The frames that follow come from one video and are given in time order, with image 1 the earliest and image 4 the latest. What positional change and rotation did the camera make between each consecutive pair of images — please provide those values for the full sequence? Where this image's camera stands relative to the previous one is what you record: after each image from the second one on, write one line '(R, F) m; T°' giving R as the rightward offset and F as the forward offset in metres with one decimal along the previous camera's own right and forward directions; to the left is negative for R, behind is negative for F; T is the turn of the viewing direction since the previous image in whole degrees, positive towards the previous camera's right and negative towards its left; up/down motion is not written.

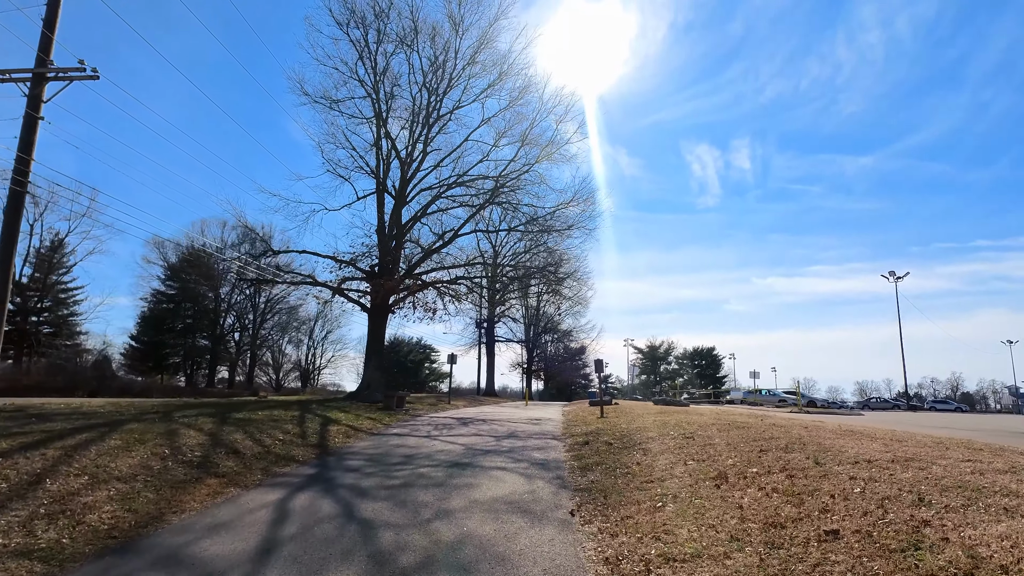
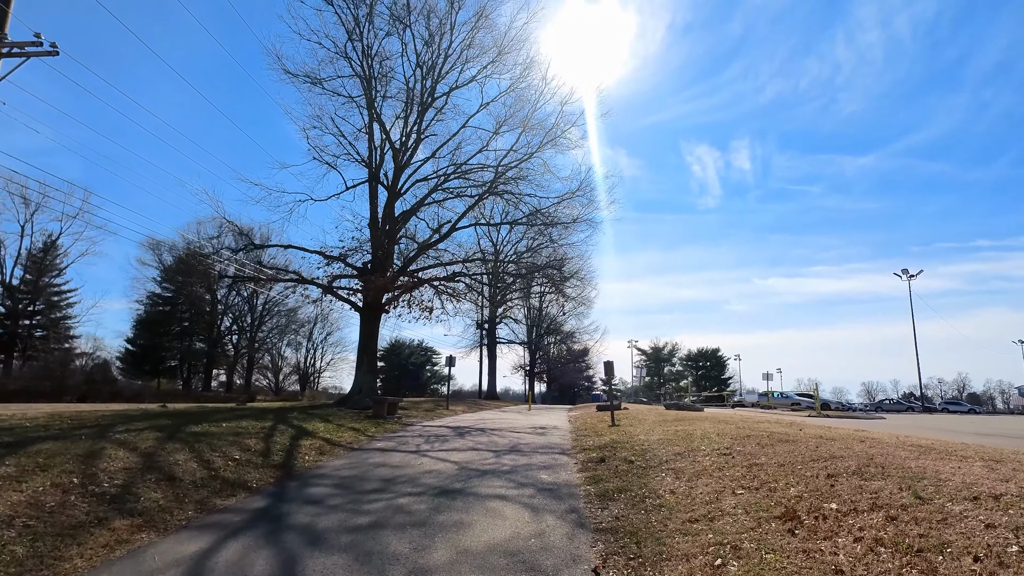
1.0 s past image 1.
(0.0, +2.1) m; 0°
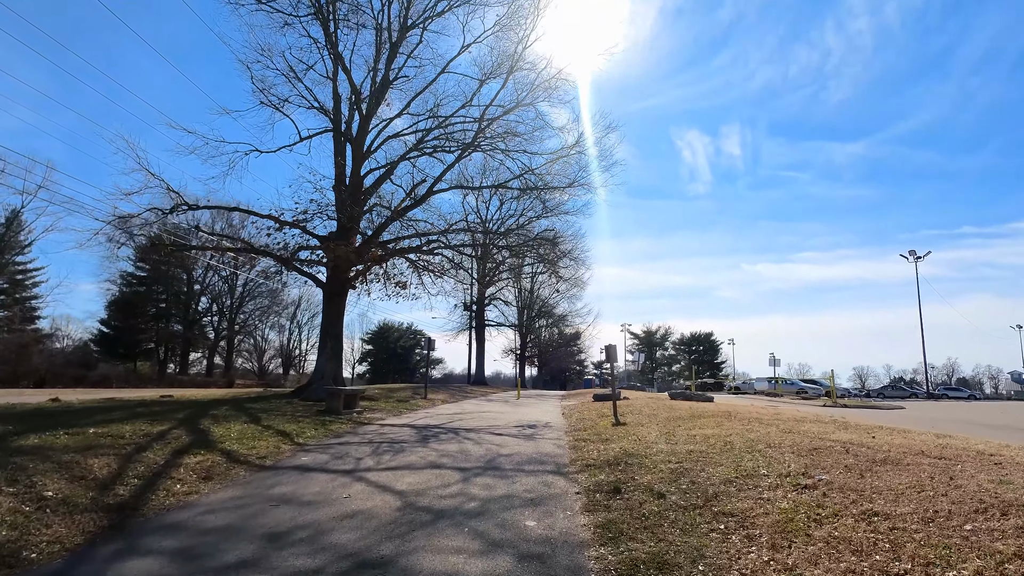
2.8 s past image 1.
(+0.2, +3.7) m; +1°
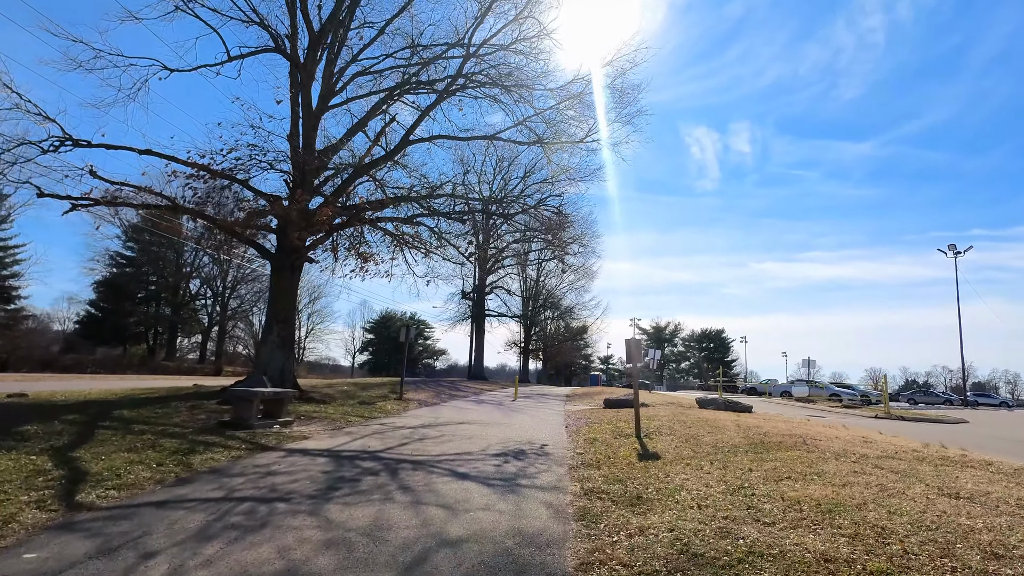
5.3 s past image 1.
(+0.4, +5.1) m; -1°
